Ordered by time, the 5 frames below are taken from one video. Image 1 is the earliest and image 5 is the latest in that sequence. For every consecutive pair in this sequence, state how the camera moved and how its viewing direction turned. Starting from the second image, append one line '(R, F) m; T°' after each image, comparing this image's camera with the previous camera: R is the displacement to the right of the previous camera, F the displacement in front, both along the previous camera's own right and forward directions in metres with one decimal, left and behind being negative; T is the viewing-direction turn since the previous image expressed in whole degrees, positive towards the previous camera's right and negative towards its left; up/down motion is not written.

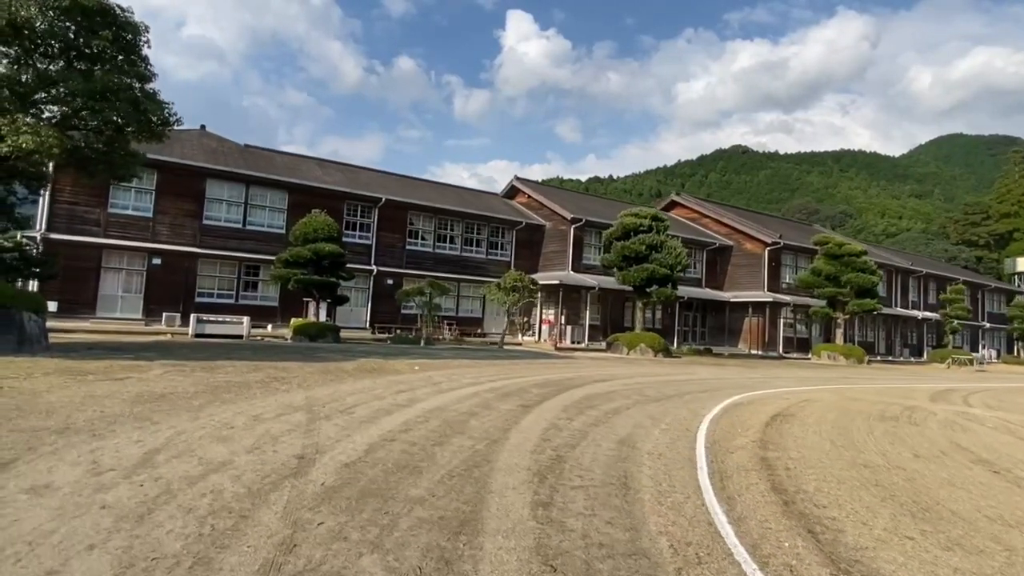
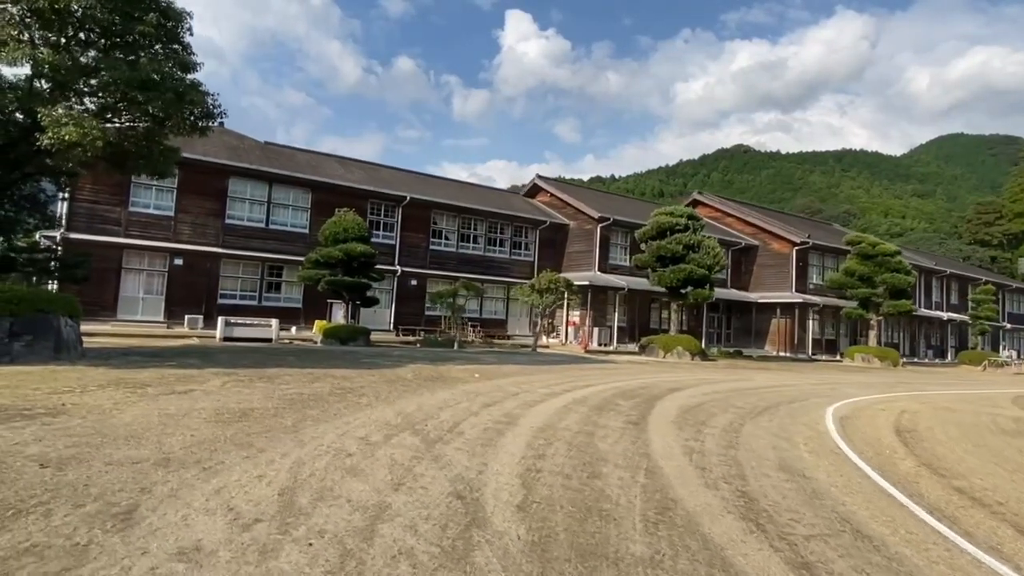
(-1.2, +0.8) m; 0°
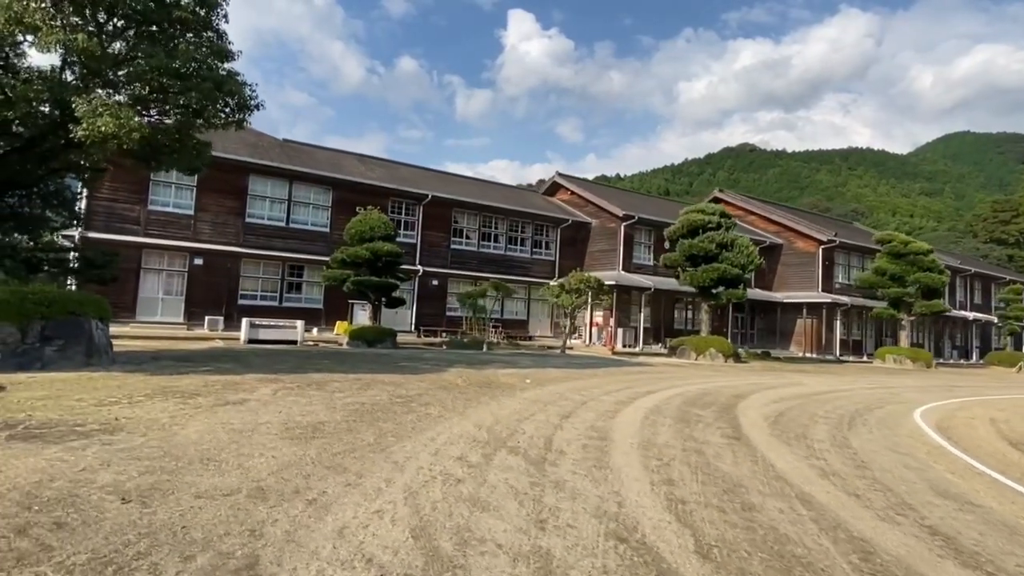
(-0.9, +0.7) m; 0°
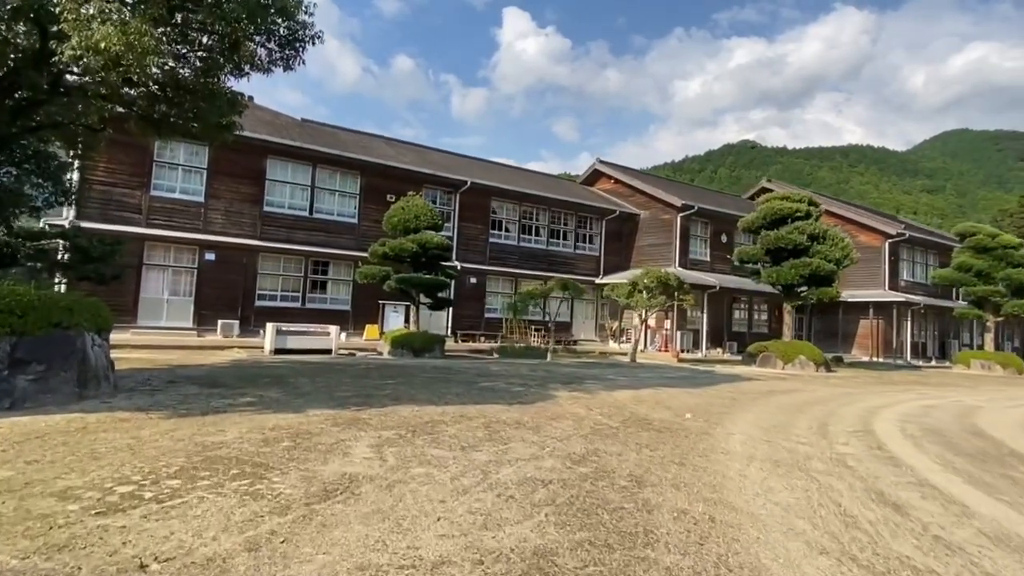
(-2.0, +3.2) m; 0°
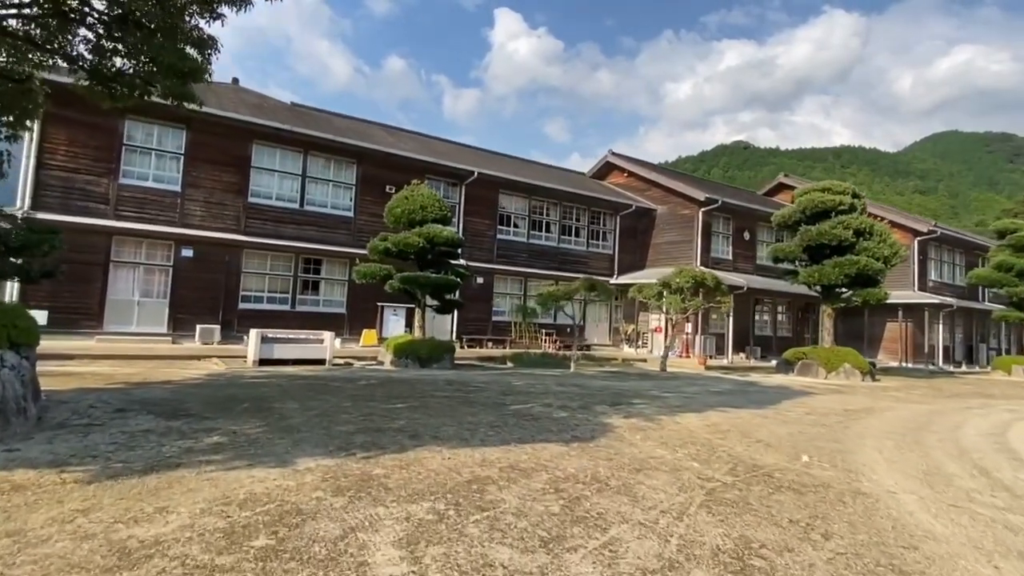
(-0.7, +2.1) m; +1°
